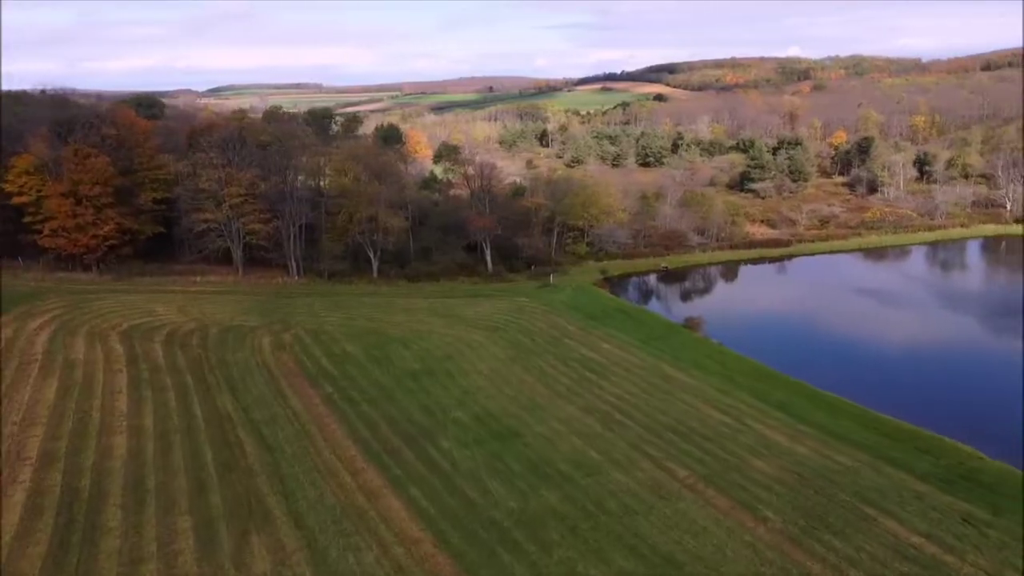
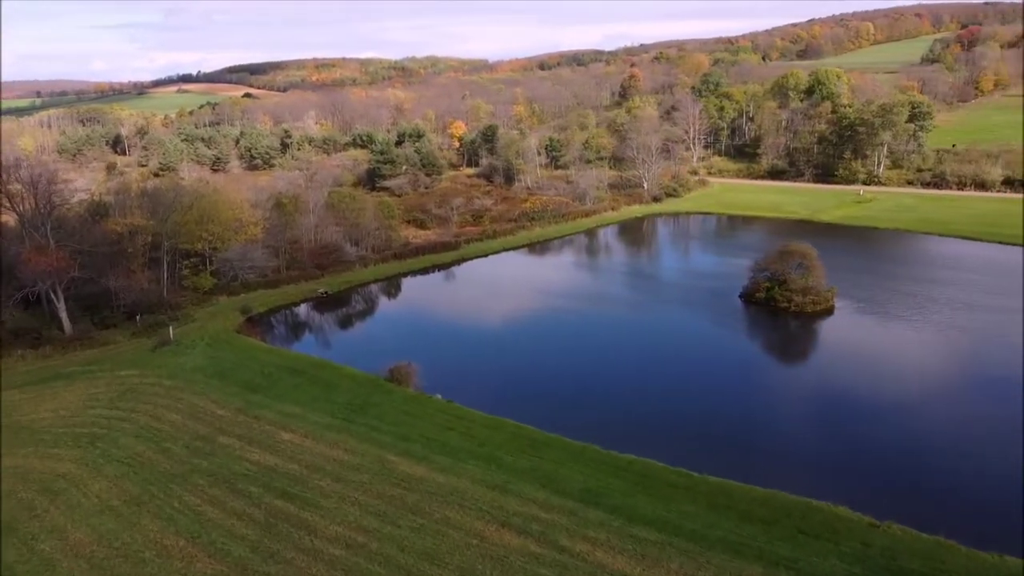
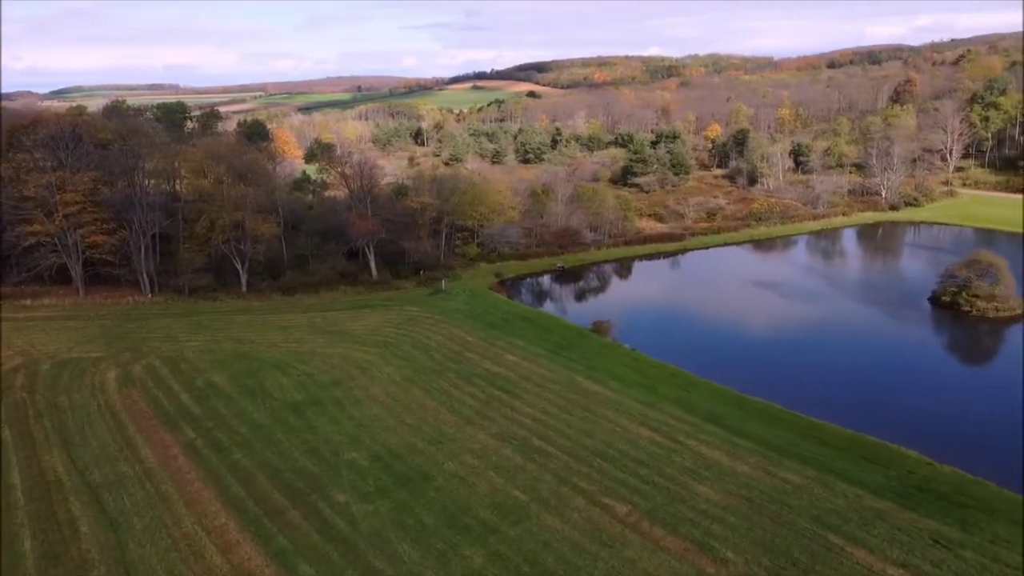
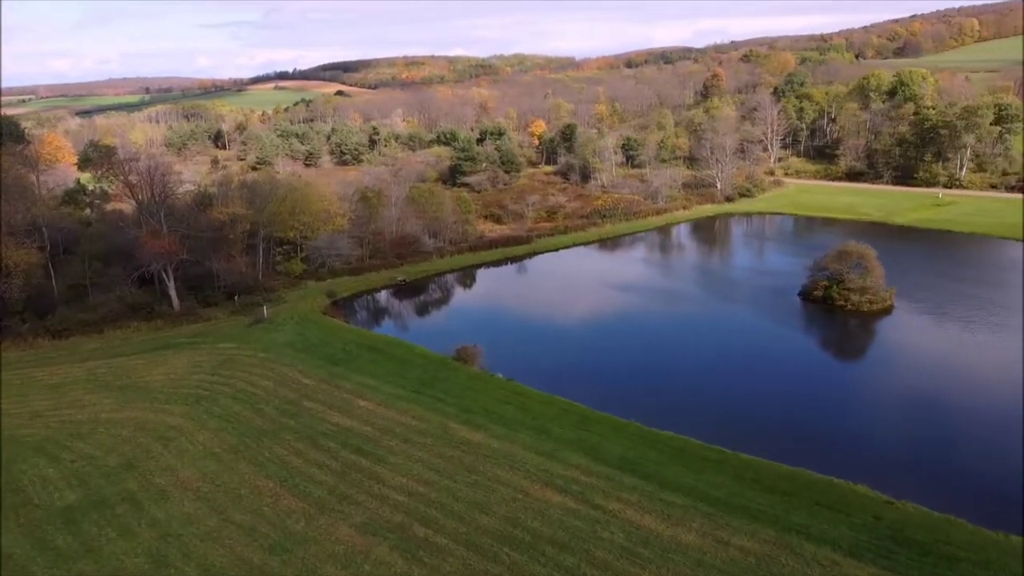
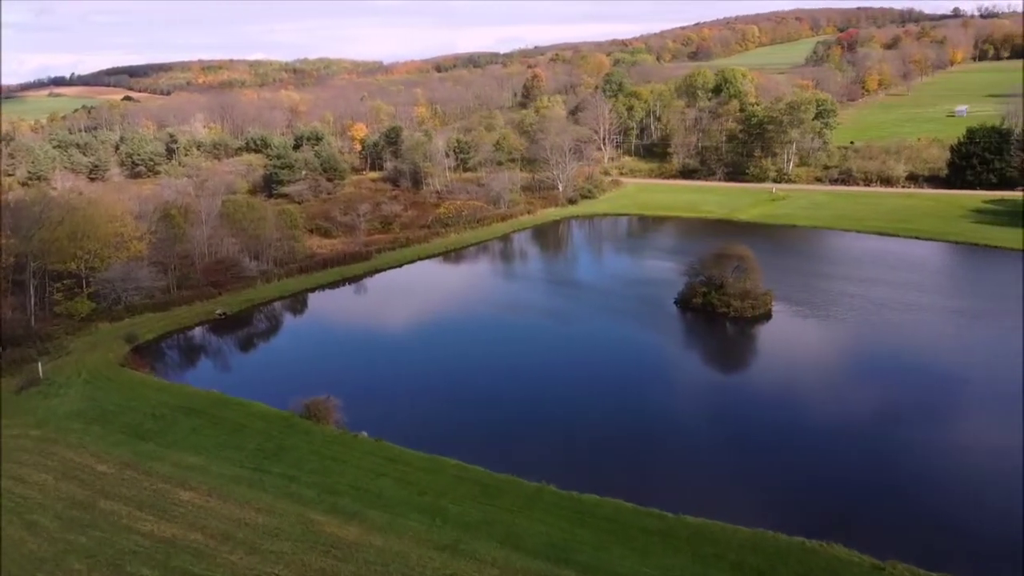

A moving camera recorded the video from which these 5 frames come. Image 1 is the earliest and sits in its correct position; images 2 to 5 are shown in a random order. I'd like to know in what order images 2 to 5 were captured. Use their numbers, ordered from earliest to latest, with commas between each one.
3, 4, 2, 5
